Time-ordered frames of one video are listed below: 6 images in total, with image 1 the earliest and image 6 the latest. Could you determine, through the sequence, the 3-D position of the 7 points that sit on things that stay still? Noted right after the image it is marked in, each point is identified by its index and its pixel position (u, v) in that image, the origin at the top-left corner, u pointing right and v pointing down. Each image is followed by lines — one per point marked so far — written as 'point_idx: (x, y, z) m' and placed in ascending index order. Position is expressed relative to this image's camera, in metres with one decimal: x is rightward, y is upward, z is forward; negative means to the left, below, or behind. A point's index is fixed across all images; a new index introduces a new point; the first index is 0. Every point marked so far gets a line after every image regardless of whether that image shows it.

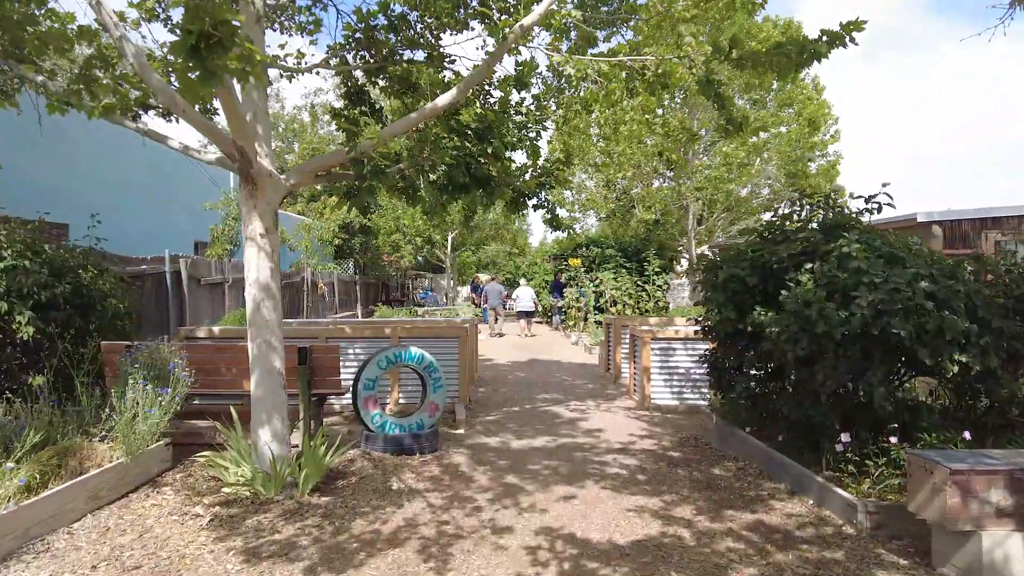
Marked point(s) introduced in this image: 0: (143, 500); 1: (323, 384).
0: (-2.6, -1.5, +4.8) m
1: (-1.9, -0.9, +6.7) m
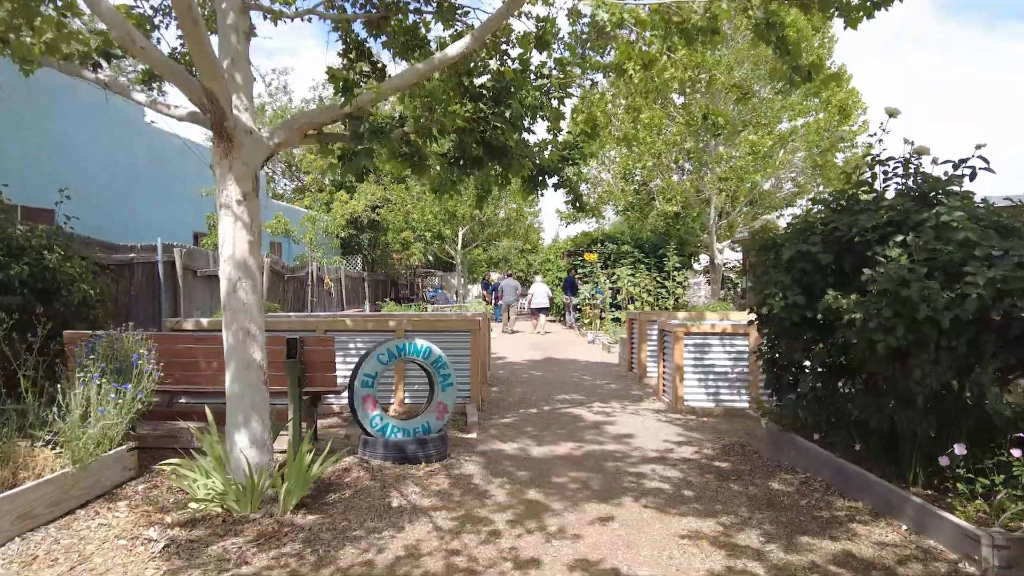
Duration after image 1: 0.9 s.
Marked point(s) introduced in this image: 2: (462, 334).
0: (-2.5, -1.4, +4.0) m
1: (-1.7, -0.8, +5.9) m
2: (-0.6, -0.5, +7.9) m
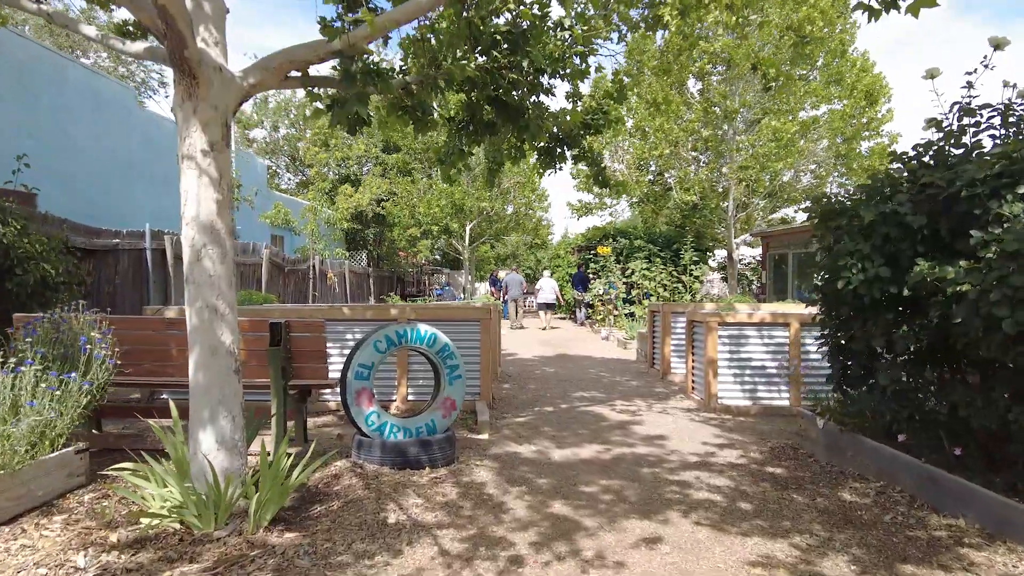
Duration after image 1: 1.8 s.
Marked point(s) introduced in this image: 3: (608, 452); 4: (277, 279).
0: (-2.4, -1.2, +3.2) m
1: (-1.6, -0.6, +5.1) m
2: (-0.4, -0.4, +7.1) m
3: (+0.7, -1.3, +5.3) m
4: (-5.2, +0.2, +15.1) m
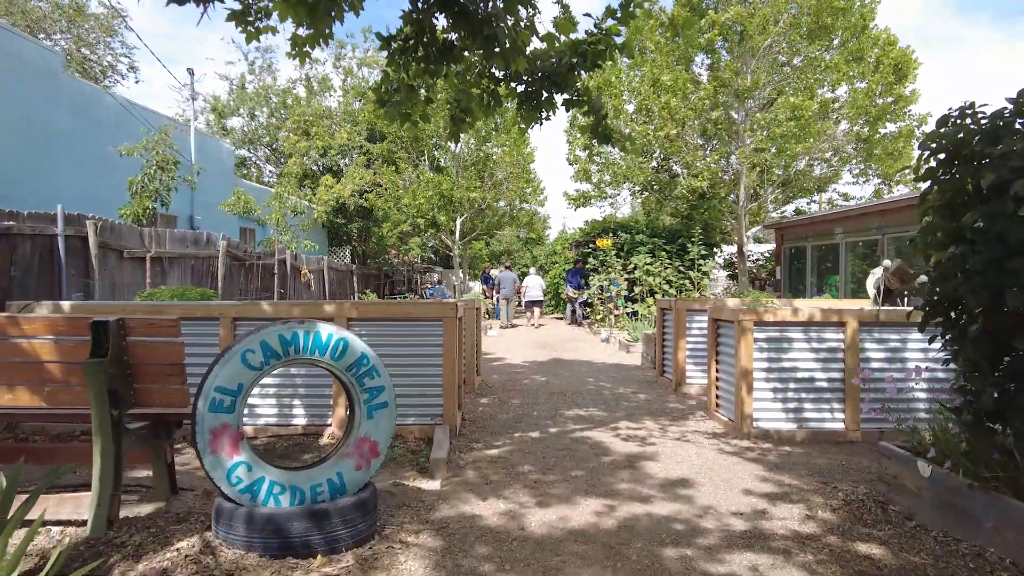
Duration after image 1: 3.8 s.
0: (-2.6, -1.1, +1.5) m
1: (-1.8, -0.5, +3.4) m
2: (-0.7, -0.3, +5.4) m
3: (+0.5, -1.2, +3.6) m
4: (-5.4, +0.2, +13.4) m
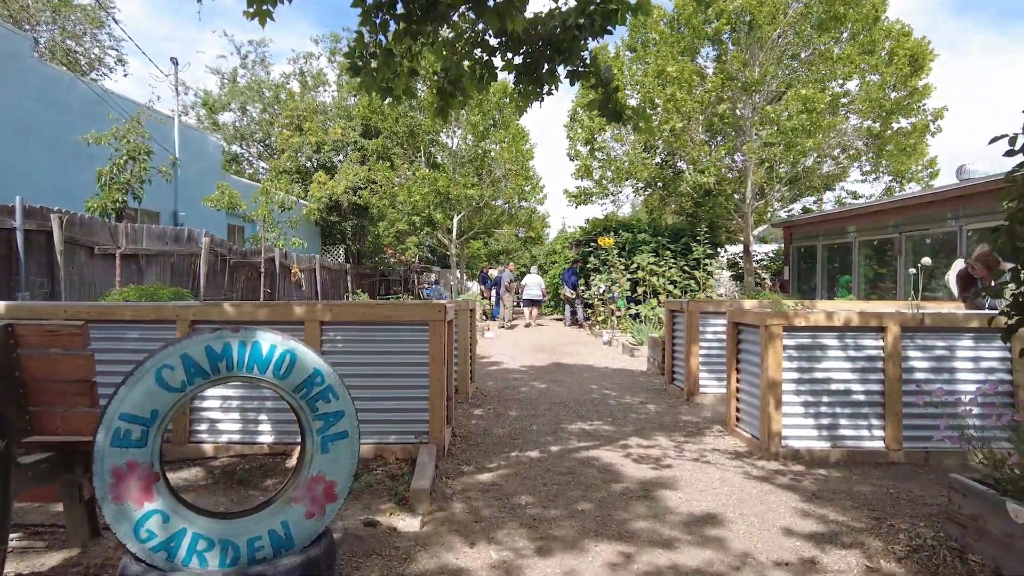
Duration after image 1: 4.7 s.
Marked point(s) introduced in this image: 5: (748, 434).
0: (-2.6, -1.1, +0.8) m
1: (-1.8, -0.5, +2.7) m
2: (-0.7, -0.3, +4.7) m
3: (+0.5, -1.2, +2.9) m
4: (-5.5, +0.3, +12.7) m
5: (+1.9, -1.2, +5.4) m
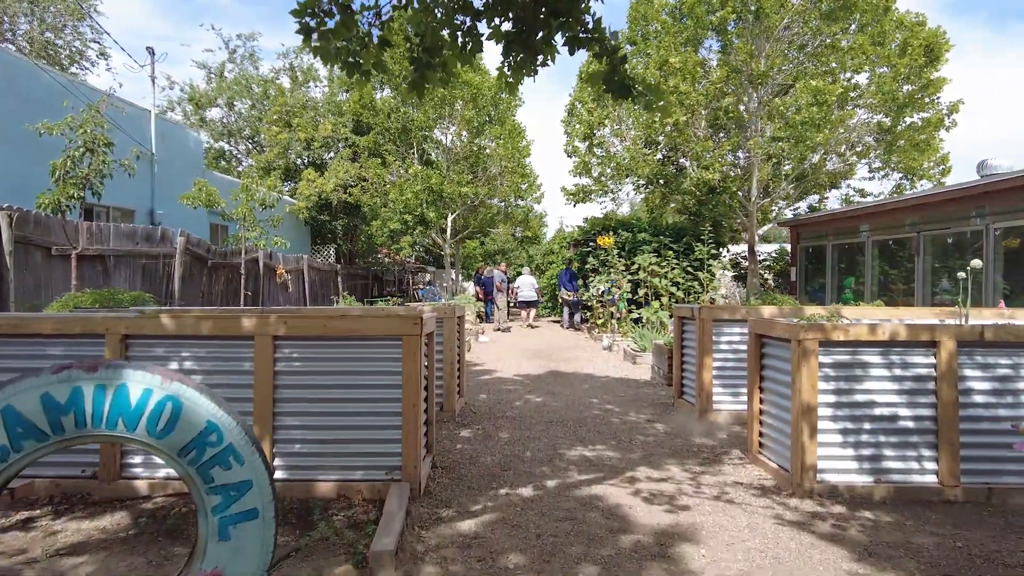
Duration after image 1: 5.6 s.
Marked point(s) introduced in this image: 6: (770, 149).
0: (-2.7, -1.1, +0.1) m
1: (-1.9, -0.6, +1.9) m
2: (-0.8, -0.3, +4.0) m
3: (+0.4, -1.2, +2.1) m
4: (-5.6, +0.2, +11.9) m
5: (+1.8, -1.2, +4.7) m
6: (+6.0, +3.2, +15.9) m
